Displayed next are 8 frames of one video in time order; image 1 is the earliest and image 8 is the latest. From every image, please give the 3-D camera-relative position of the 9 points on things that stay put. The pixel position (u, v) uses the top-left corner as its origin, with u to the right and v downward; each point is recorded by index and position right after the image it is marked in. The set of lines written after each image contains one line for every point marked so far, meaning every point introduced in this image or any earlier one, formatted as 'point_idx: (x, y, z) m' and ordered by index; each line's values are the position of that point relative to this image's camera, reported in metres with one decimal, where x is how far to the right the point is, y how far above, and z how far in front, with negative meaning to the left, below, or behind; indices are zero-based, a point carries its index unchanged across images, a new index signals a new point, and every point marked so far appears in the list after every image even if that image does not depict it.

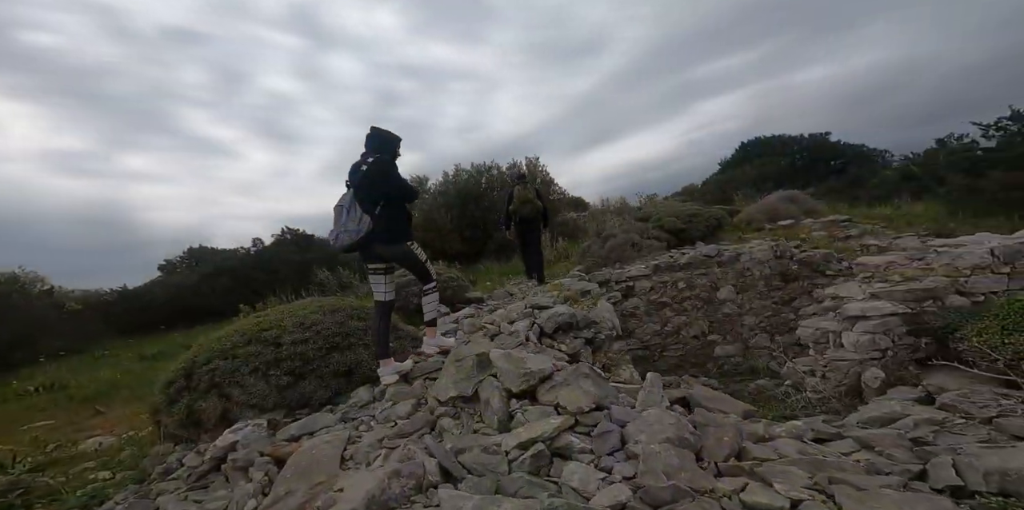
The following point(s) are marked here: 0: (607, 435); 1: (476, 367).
0: (+0.4, -0.7, +2.0) m
1: (-0.2, -0.6, +2.9) m
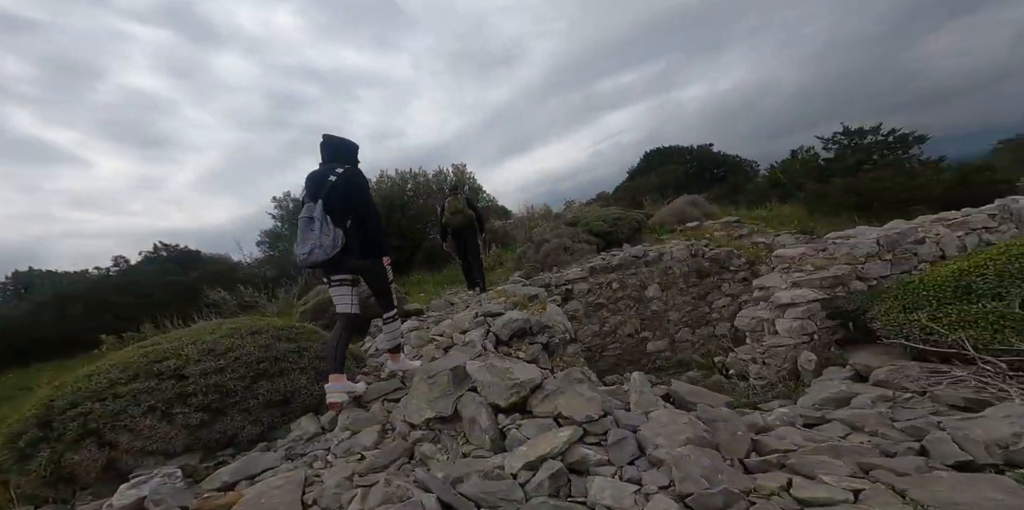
0: (+0.5, -0.7, +1.9) m
1: (-0.3, -0.7, +2.6) m
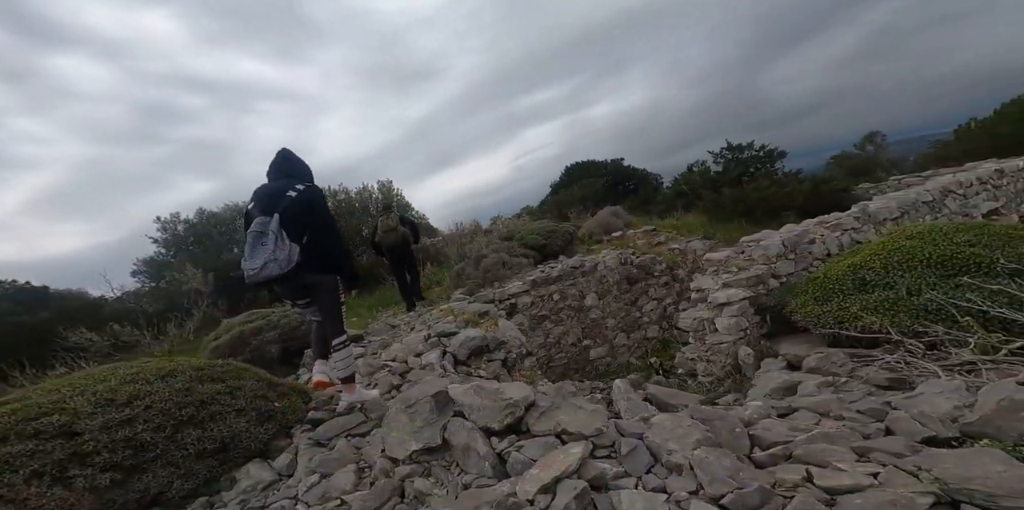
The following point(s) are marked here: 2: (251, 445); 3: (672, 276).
0: (+0.5, -0.8, +1.9) m
1: (-0.4, -0.8, +2.5) m
2: (-1.6, -1.2, +3.0) m
3: (+2.2, -0.3, +6.6) m
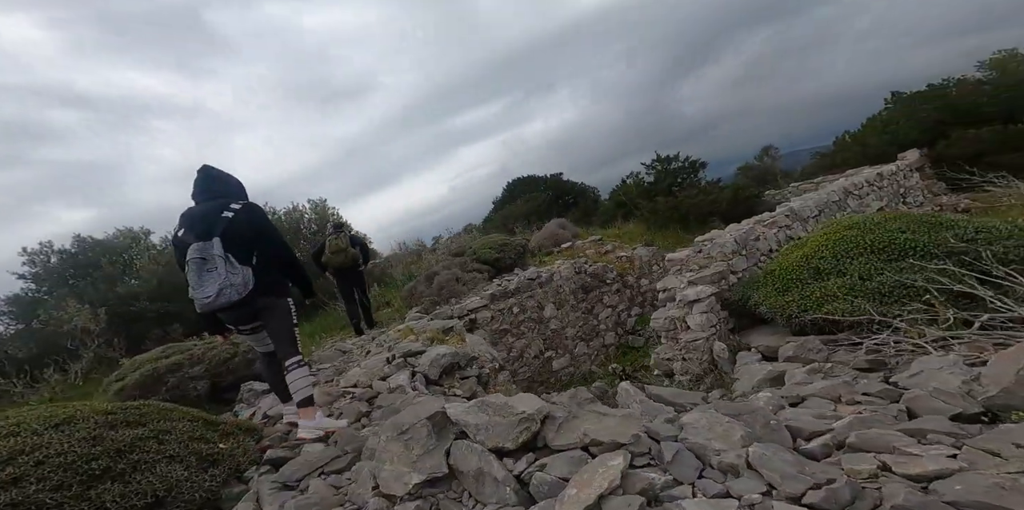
0: (+0.6, -0.7, +1.7) m
1: (-0.3, -0.8, +2.1) m
2: (-1.6, -1.2, +2.5) m
3: (+1.5, -0.4, +6.7) m
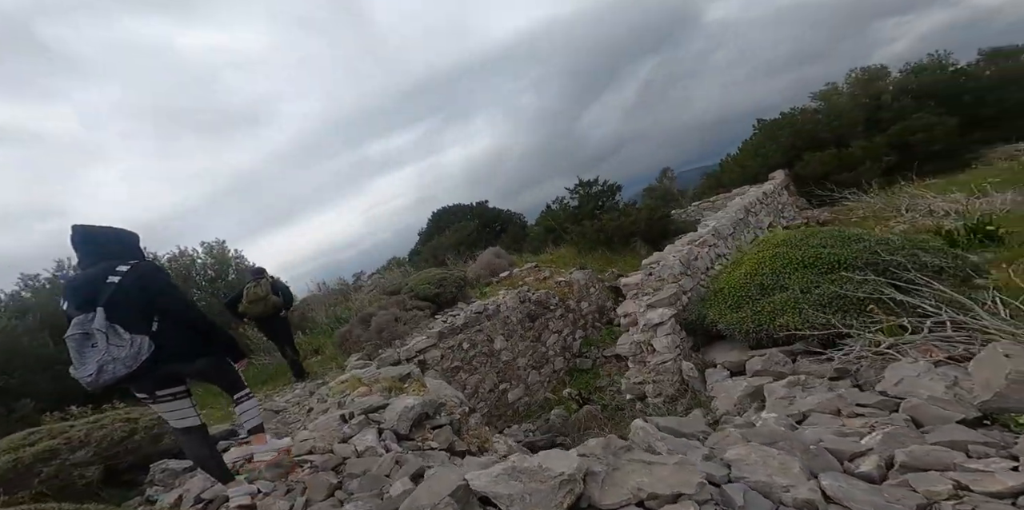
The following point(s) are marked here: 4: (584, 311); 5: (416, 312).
0: (+0.8, -0.8, +1.6) m
1: (-0.2, -0.9, +1.8) m
2: (-1.5, -1.5, +1.9) m
3: (+0.7, -0.7, +6.6) m
4: (+1.0, -0.8, +6.8) m
5: (-1.2, -0.7, +6.2) m
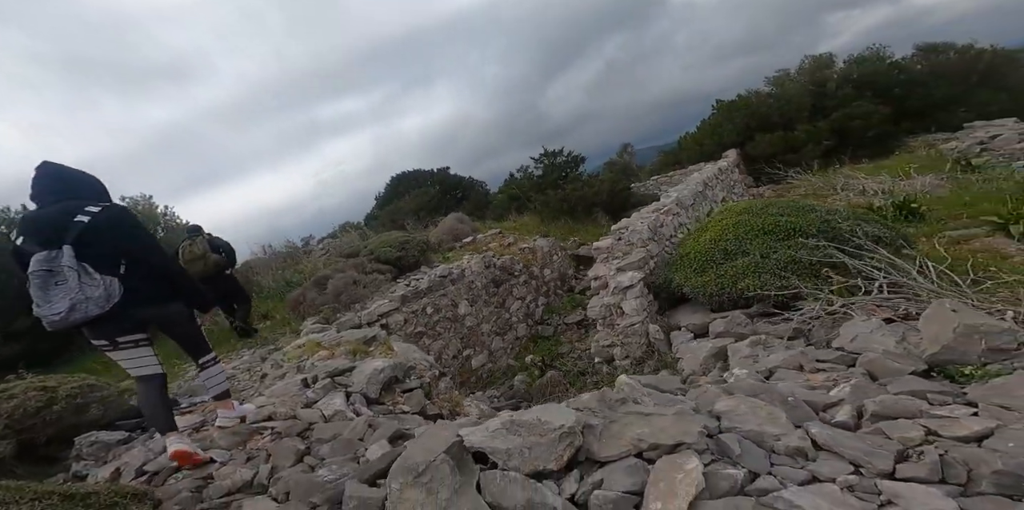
0: (+0.8, -0.7, +1.7) m
1: (-0.2, -0.8, +1.8) m
2: (-1.5, -1.3, +1.8) m
3: (+0.2, -0.3, +6.7) m
4: (+0.5, -0.3, +6.9) m
5: (-1.7, -0.2, +6.0) m
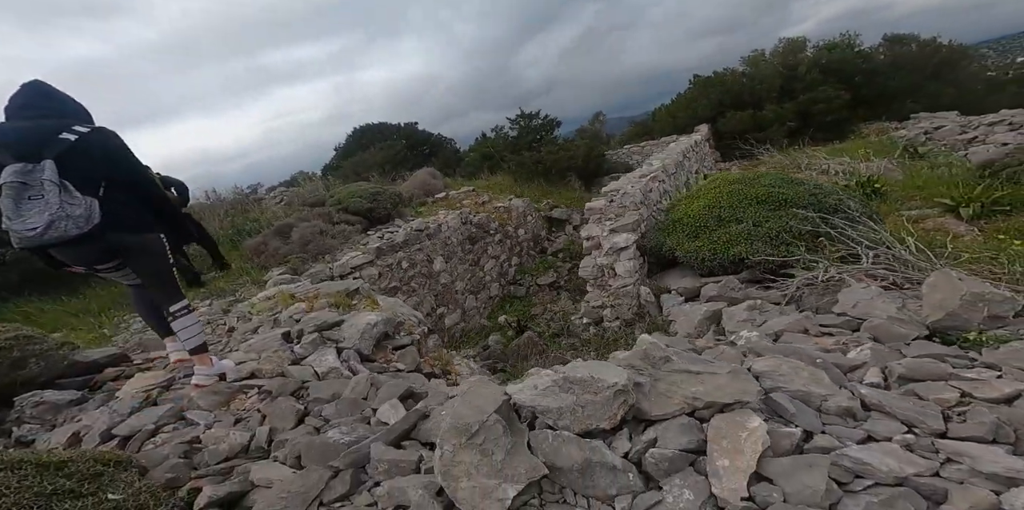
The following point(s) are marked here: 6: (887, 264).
0: (+1.0, -0.5, +1.7) m
1: (0.0, -0.6, +1.7) m
2: (-1.3, -1.1, +1.6) m
3: (-0.1, +0.3, +6.5) m
4: (+0.1, +0.2, +6.8) m
5: (-1.9, +0.3, +5.7) m
6: (+2.5, -0.1, +3.3) m
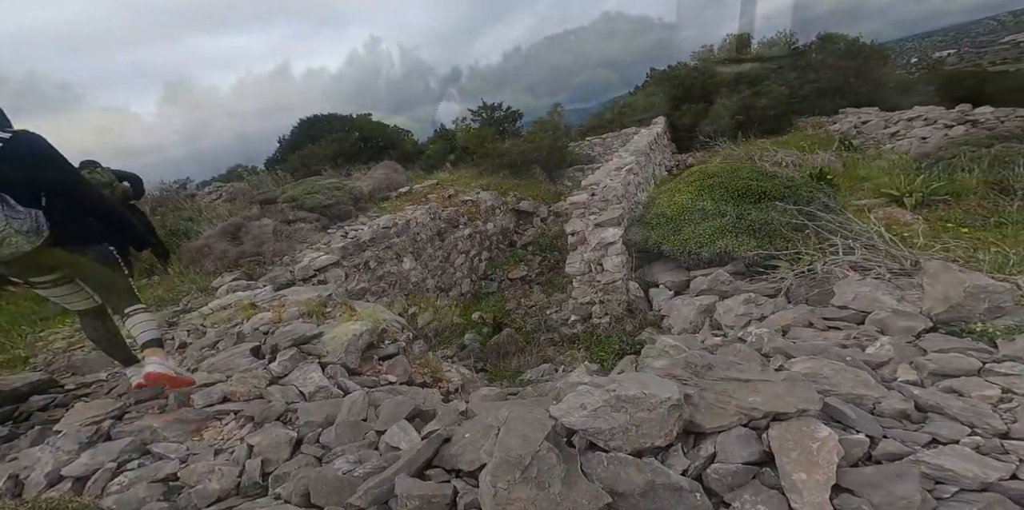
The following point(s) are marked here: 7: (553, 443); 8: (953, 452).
0: (+1.2, -0.5, +1.7) m
1: (+0.2, -0.6, +1.6) m
2: (-1.1, -1.1, +1.3) m
3: (-0.5, +0.3, +6.3) m
4: (-0.3, +0.3, +6.6) m
5: (-2.2, +0.3, +5.3) m
6: (+2.5, 0.0, +3.4) m
7: (+0.1, -0.6, +1.6) m
8: (+1.3, -0.6, +1.5) m
